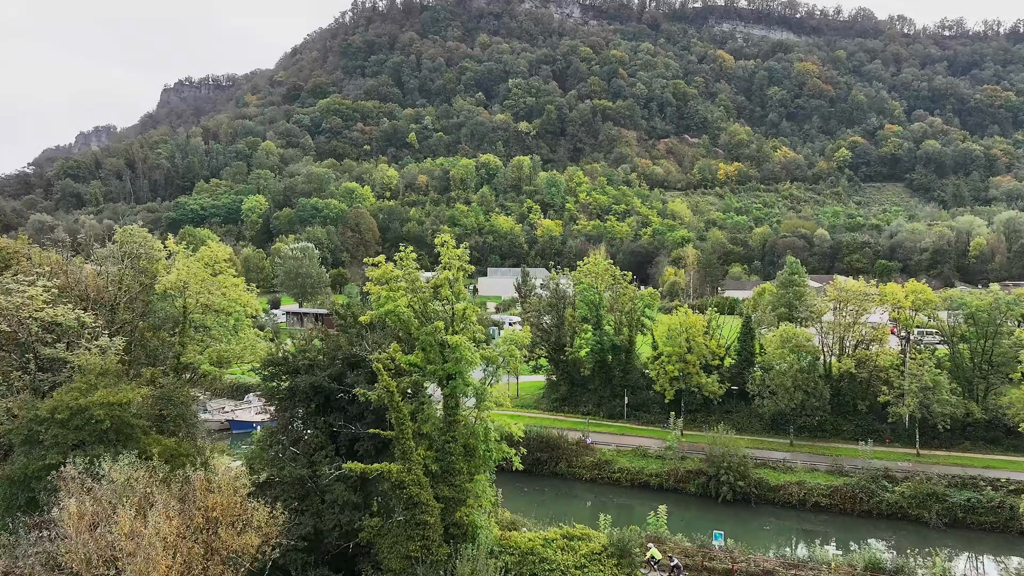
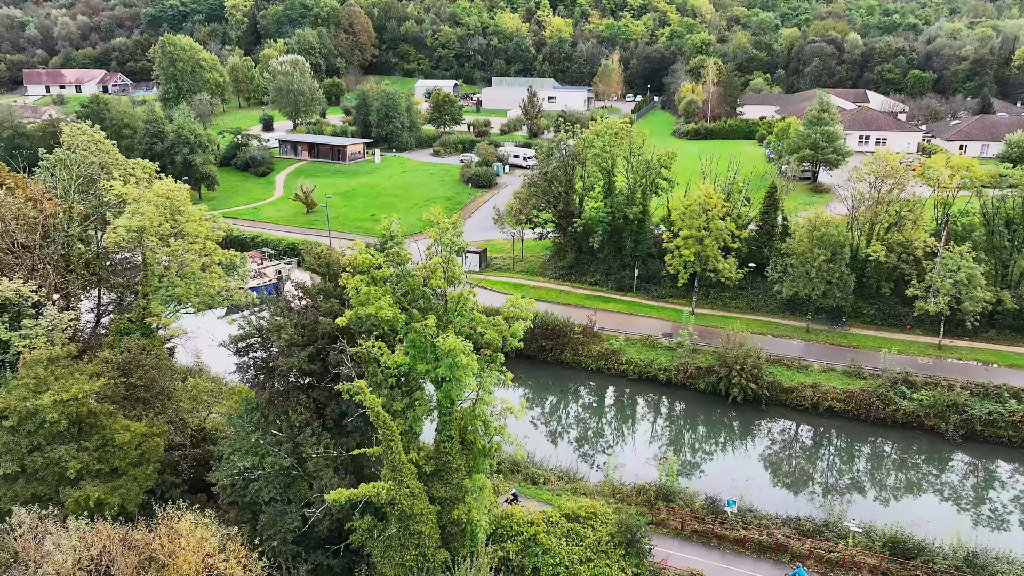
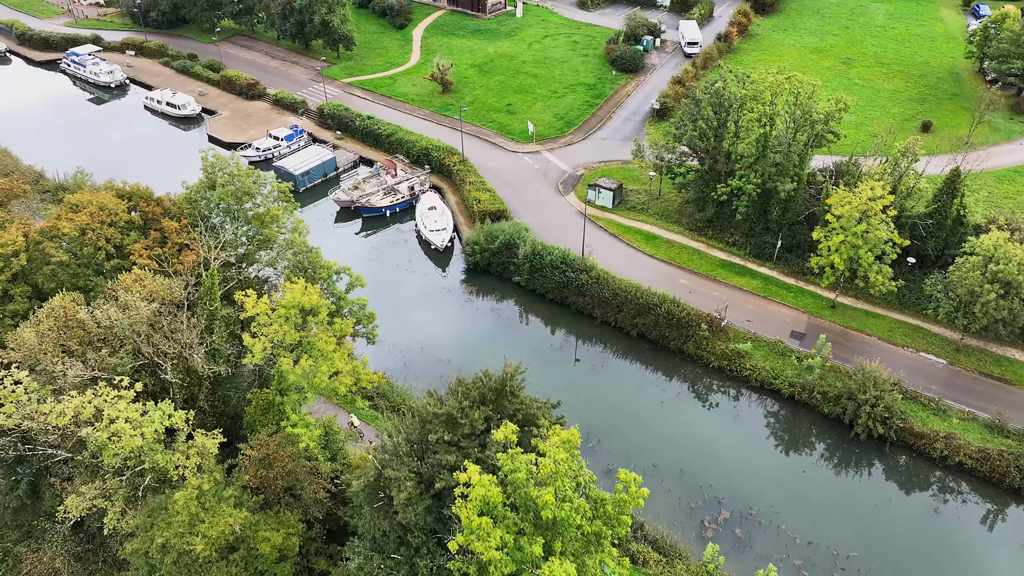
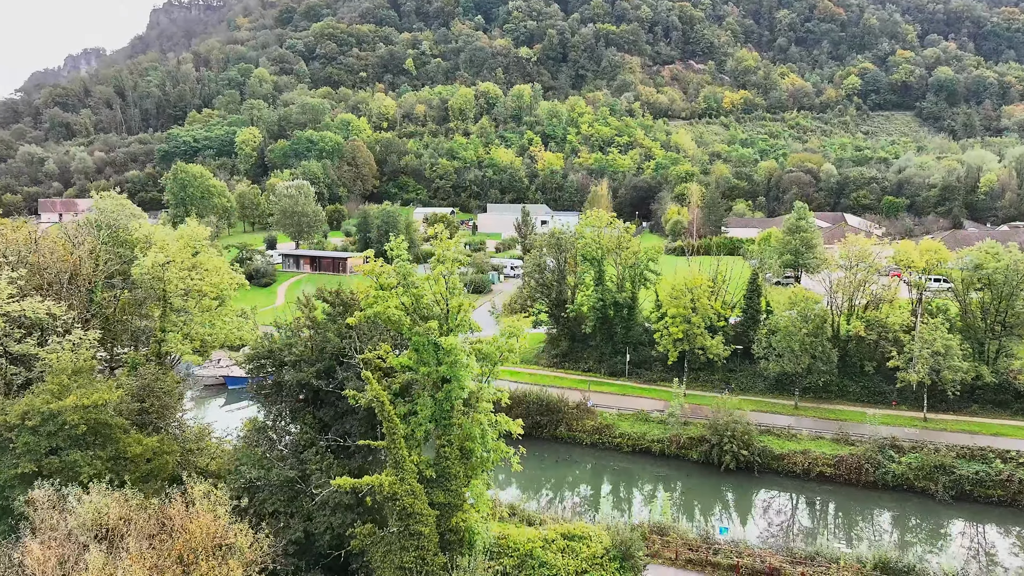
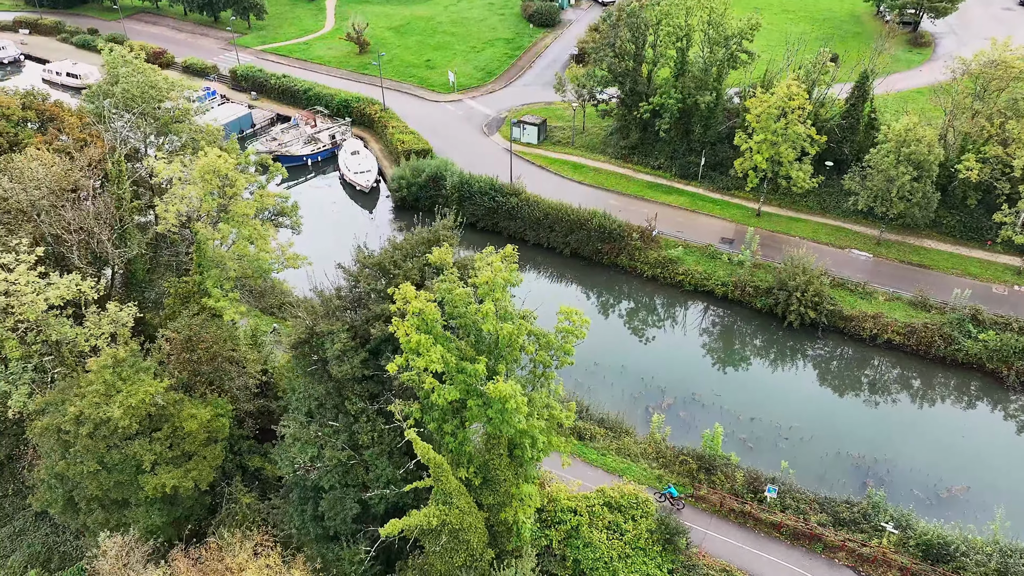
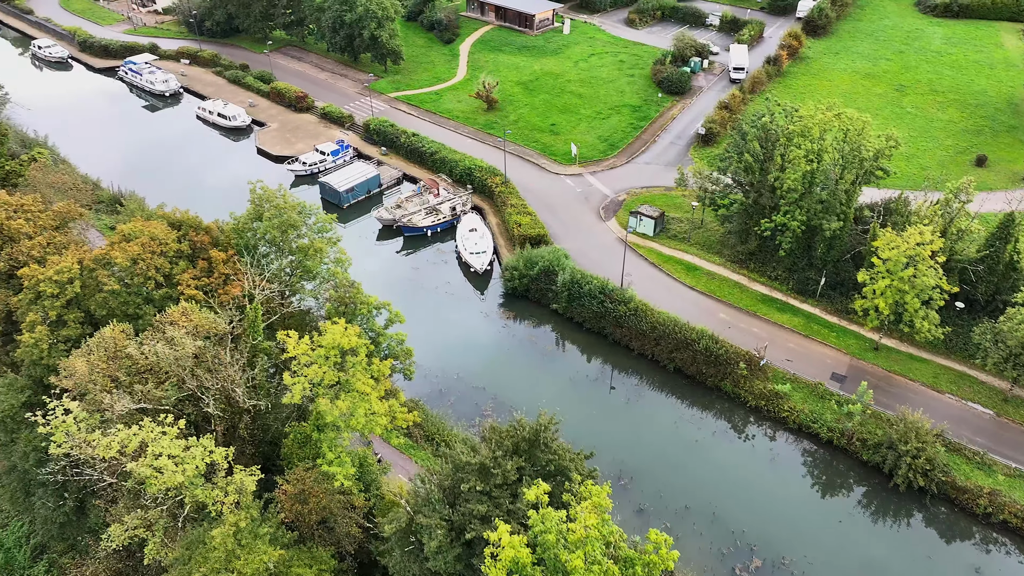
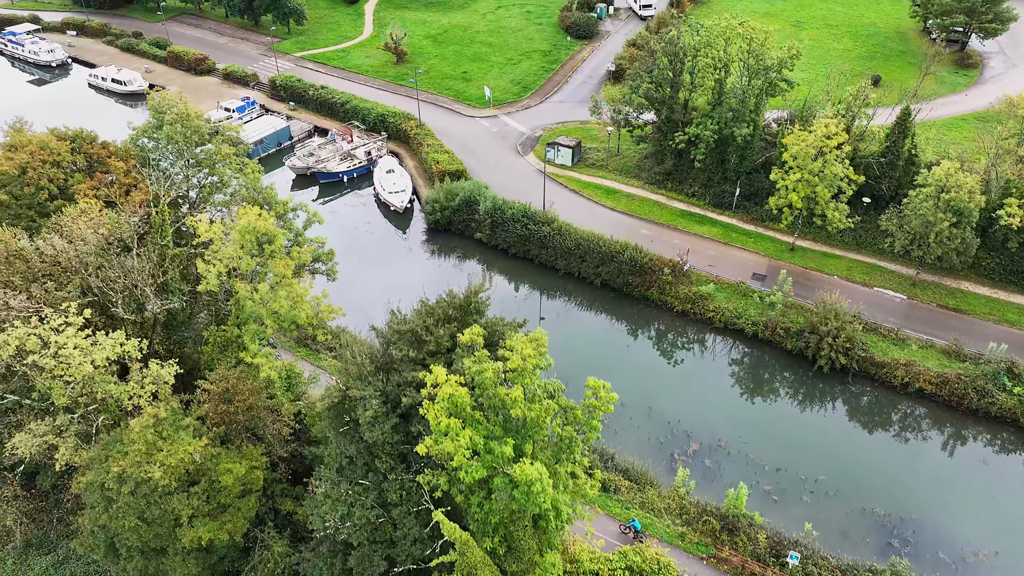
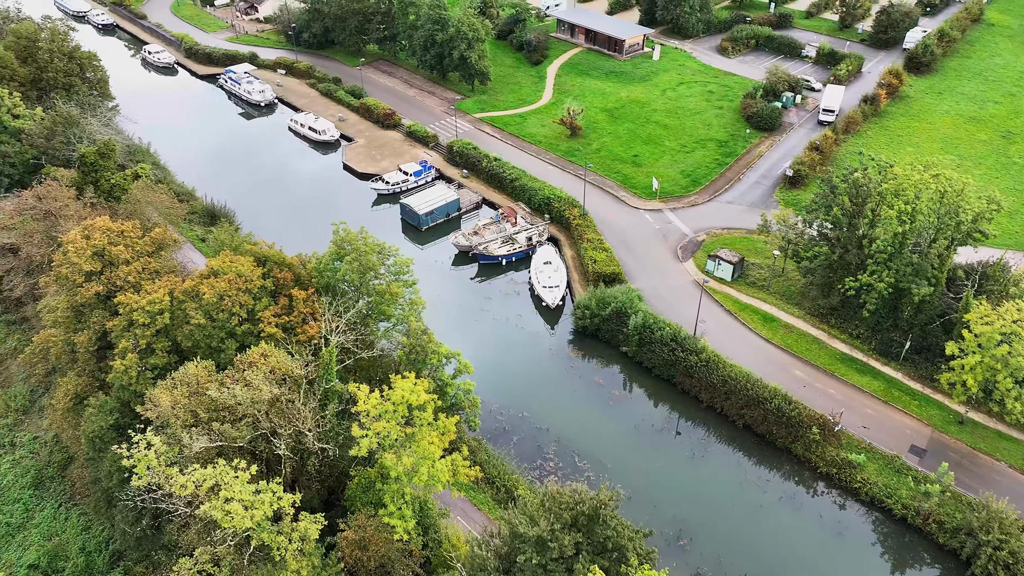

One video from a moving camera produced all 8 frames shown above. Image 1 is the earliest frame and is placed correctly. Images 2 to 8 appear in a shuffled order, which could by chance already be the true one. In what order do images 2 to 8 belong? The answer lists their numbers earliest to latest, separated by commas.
4, 2, 5, 7, 3, 6, 8
